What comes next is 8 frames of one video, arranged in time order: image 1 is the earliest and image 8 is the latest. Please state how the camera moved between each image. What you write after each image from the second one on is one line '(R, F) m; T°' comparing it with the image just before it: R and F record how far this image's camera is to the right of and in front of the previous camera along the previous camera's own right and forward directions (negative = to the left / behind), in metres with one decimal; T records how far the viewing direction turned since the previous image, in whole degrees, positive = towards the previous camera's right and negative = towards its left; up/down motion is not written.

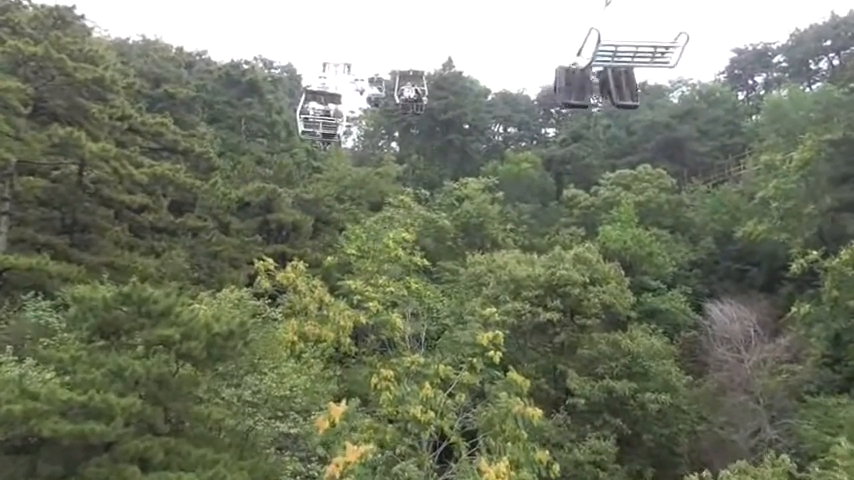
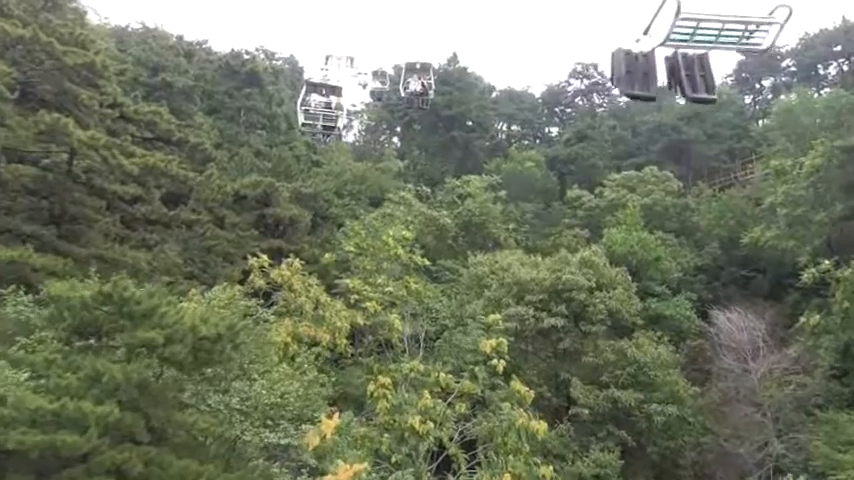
(0.0, +0.6) m; 0°
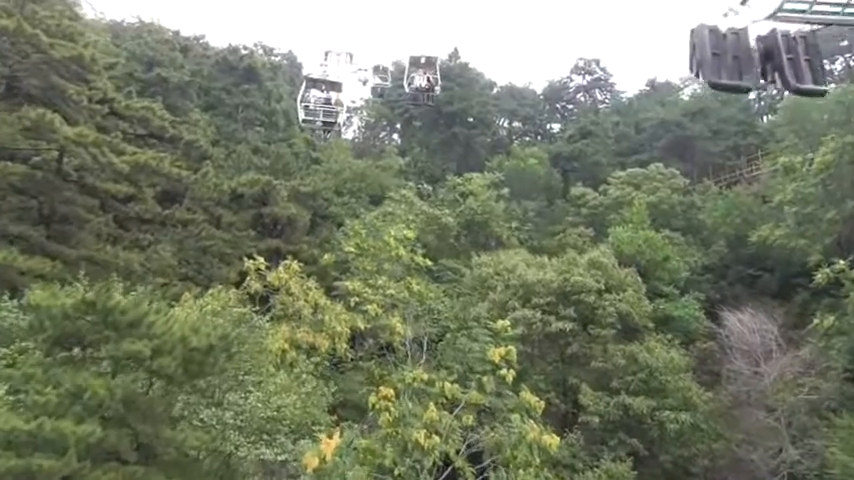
(-0.1, +0.6) m; 0°
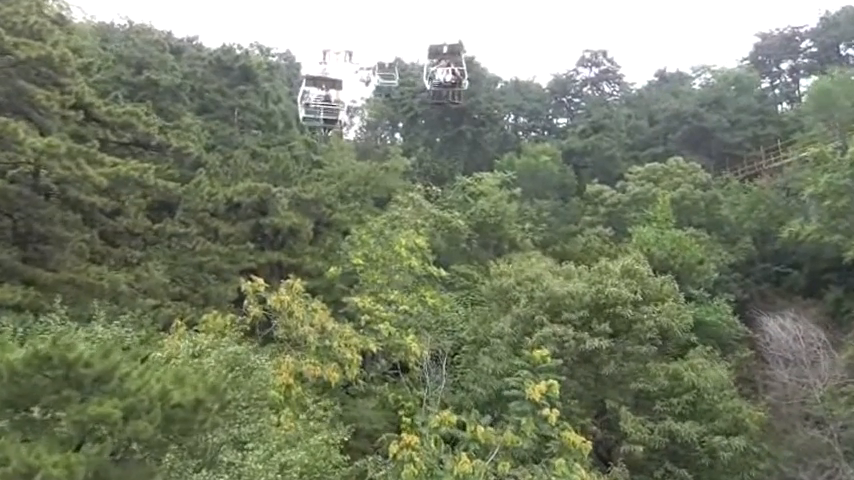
(-0.2, +1.5) m; 0°
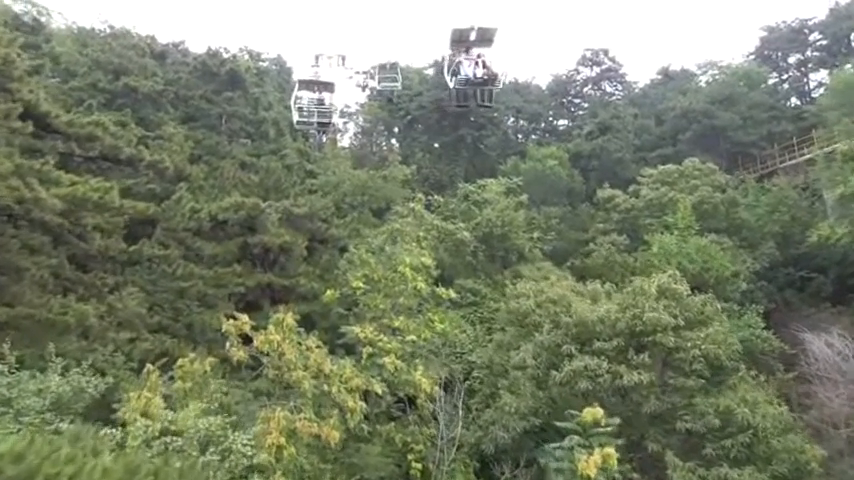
(-0.2, +1.7) m; 0°
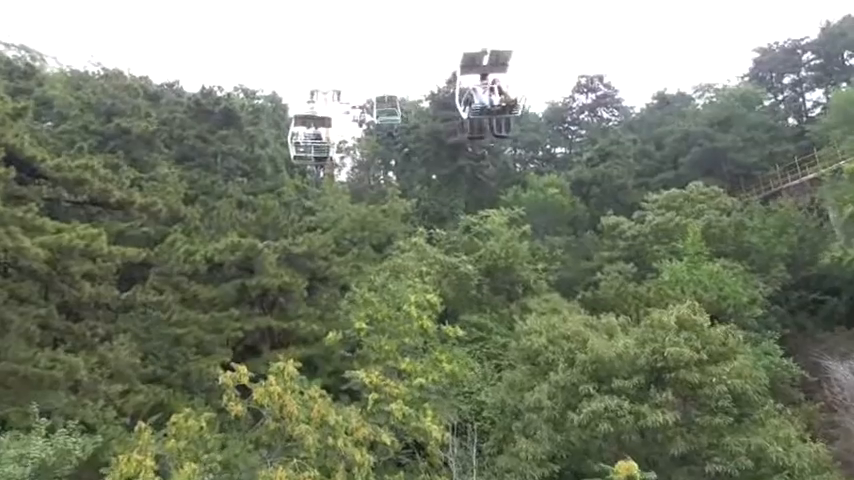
(-0.1, +0.6) m; 0°
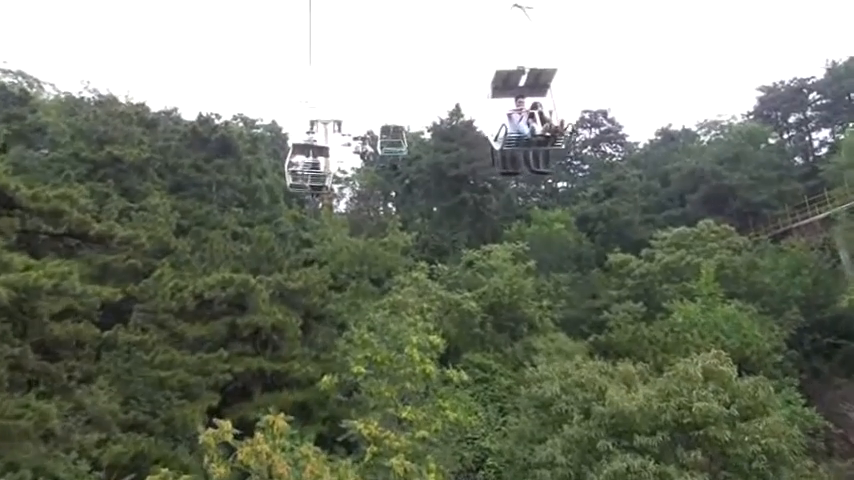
(-0.1, +0.9) m; 0°
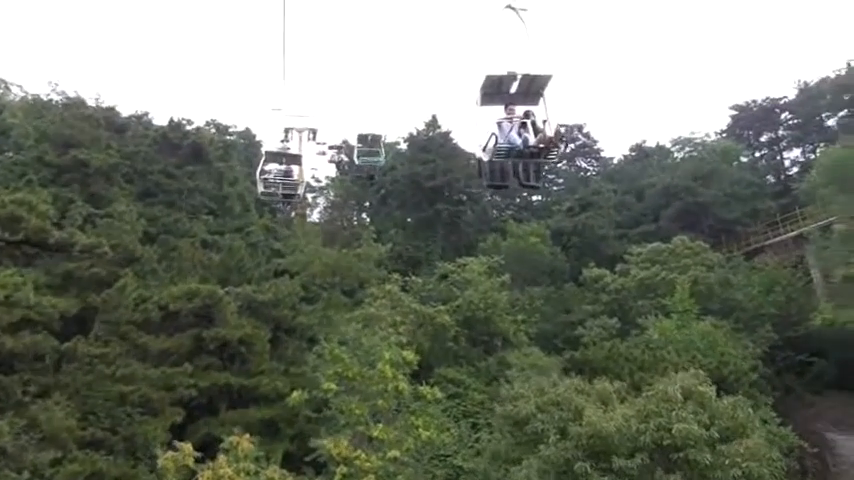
(0.0, +0.4) m; +2°
